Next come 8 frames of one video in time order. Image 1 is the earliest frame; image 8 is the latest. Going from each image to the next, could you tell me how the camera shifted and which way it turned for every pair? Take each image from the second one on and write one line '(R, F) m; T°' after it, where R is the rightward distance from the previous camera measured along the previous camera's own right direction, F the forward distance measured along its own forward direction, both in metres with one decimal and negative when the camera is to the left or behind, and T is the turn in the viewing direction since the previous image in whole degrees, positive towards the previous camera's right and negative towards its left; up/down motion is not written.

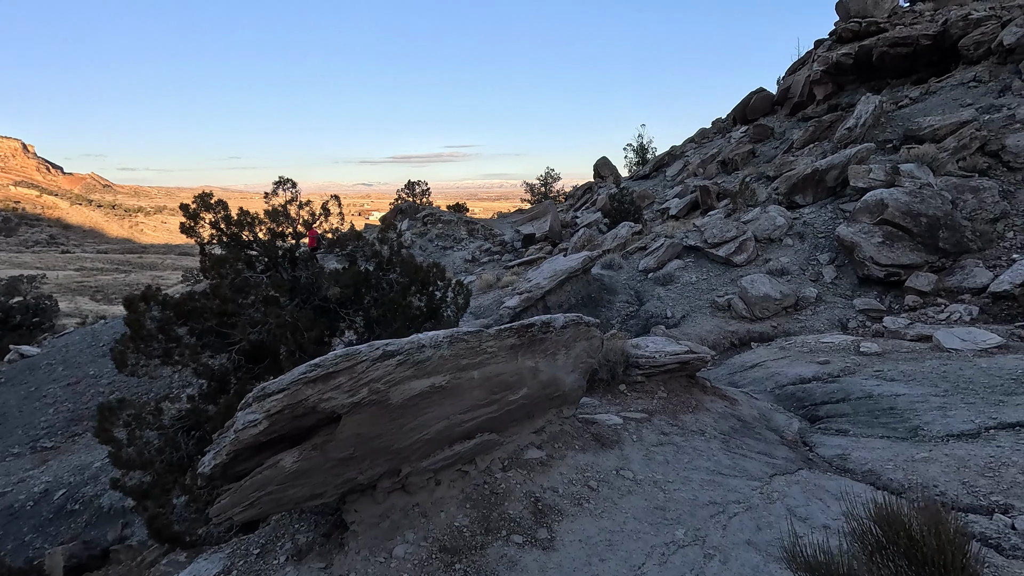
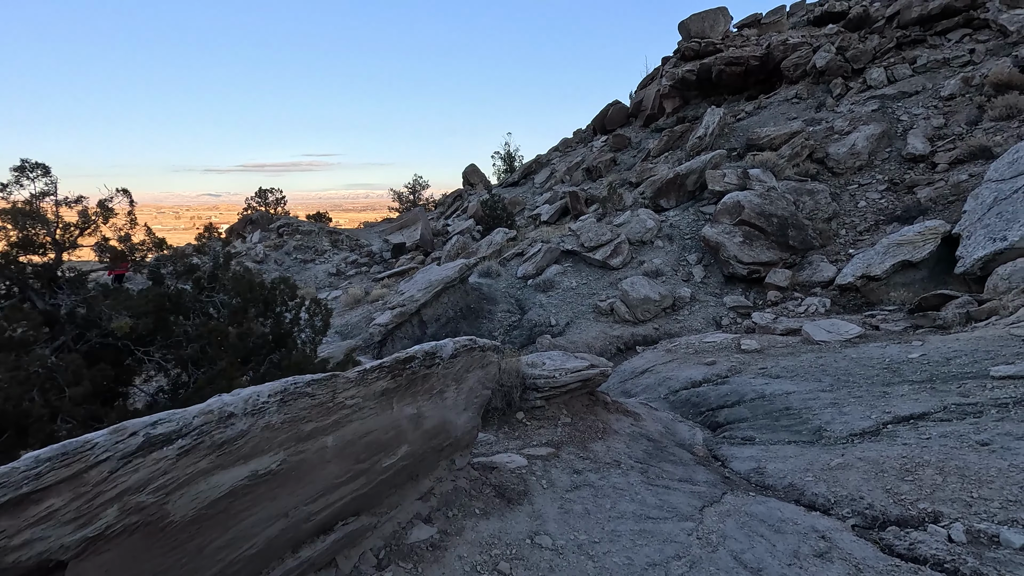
(0.0, +1.3) m; +14°
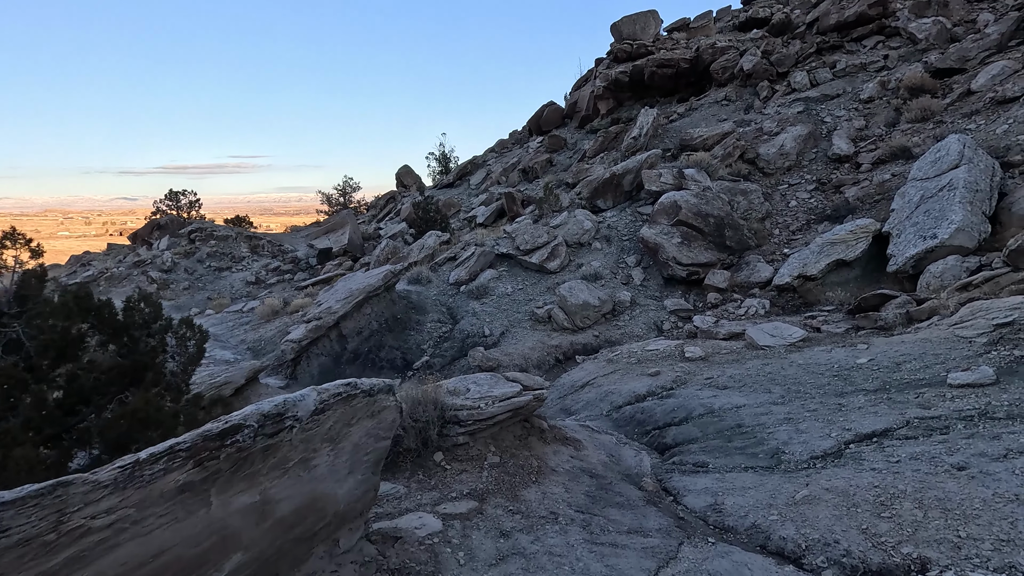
(+0.3, +1.1) m; +6°
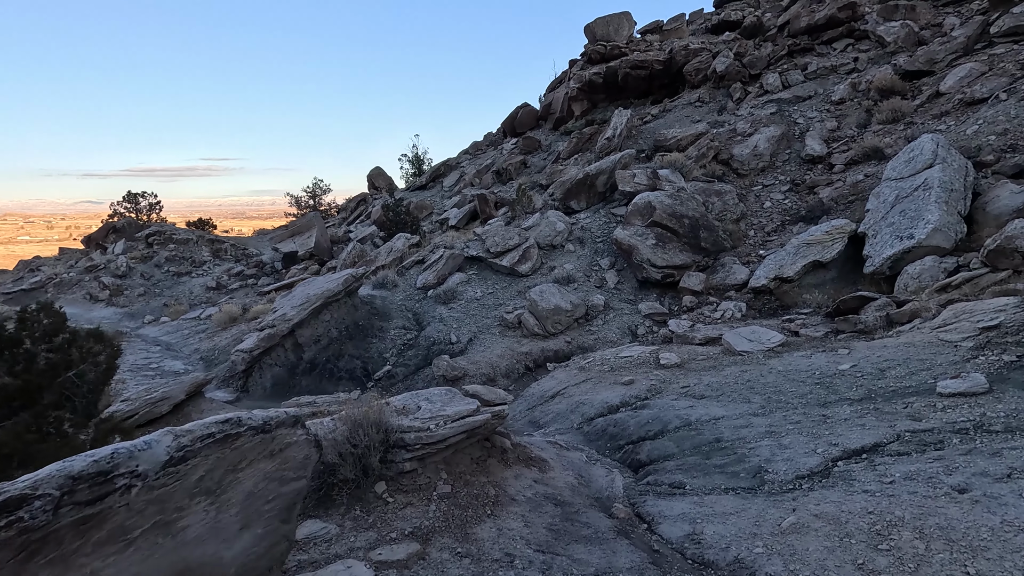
(+0.2, +0.6) m; +2°
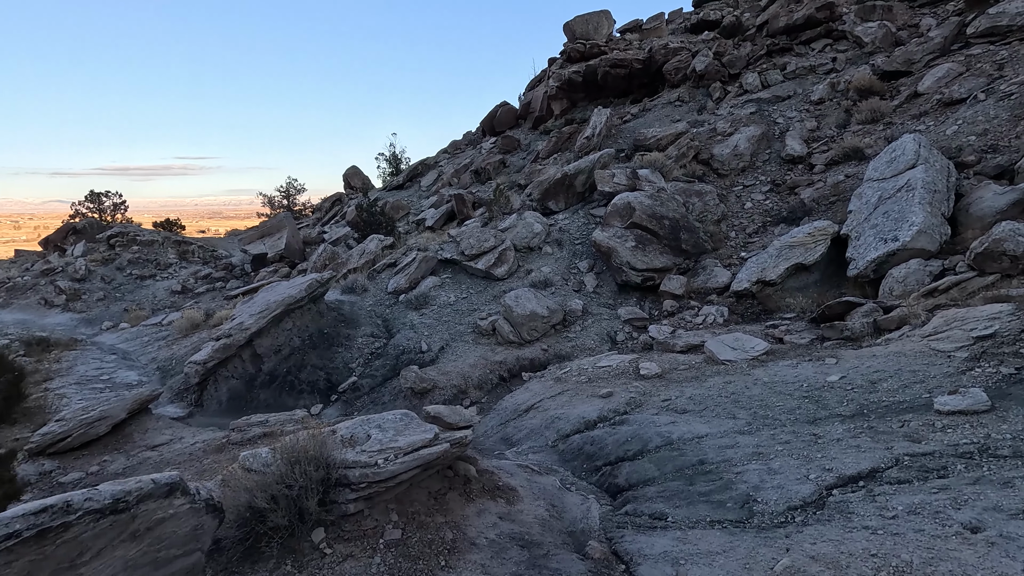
(+0.2, +0.6) m; +2°
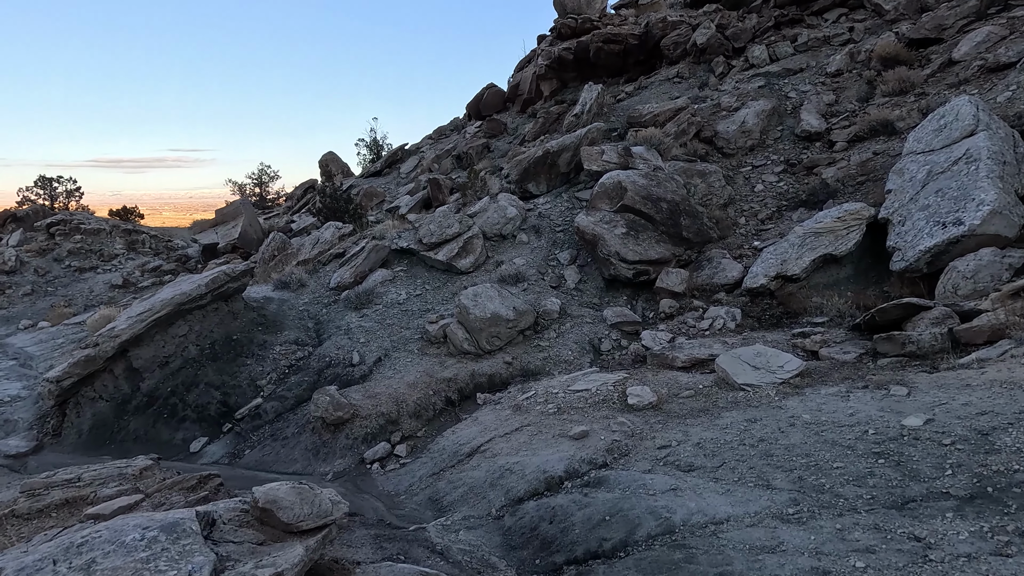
(+0.7, +2.5) m; 0°
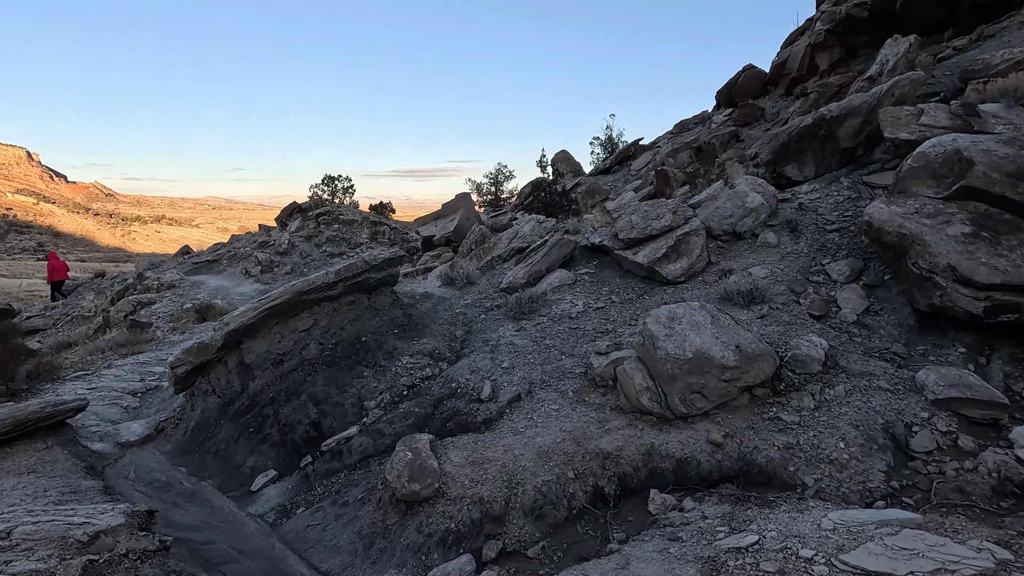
(+0.2, +3.4) m; -25°
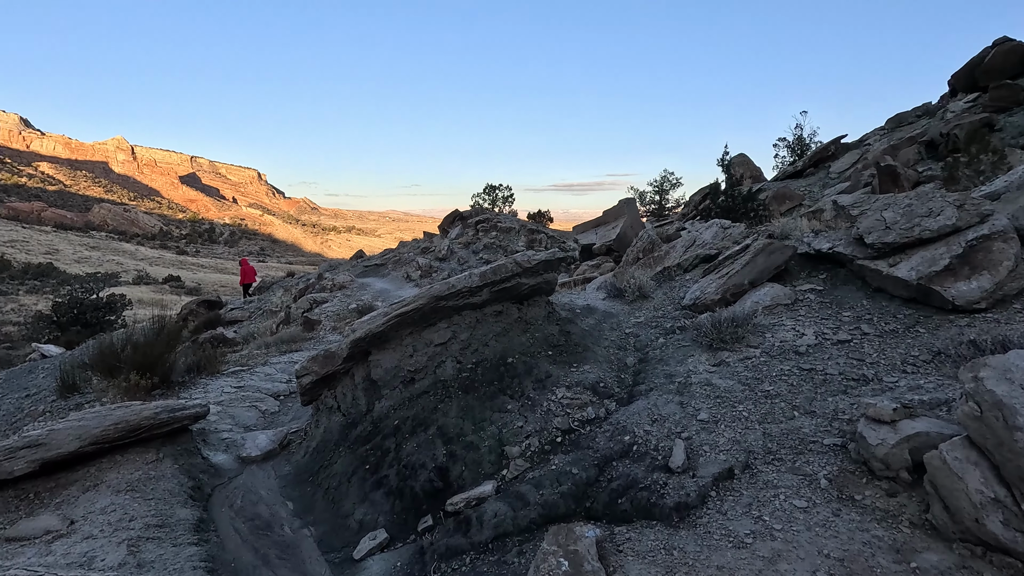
(-0.4, +1.8) m; -16°
